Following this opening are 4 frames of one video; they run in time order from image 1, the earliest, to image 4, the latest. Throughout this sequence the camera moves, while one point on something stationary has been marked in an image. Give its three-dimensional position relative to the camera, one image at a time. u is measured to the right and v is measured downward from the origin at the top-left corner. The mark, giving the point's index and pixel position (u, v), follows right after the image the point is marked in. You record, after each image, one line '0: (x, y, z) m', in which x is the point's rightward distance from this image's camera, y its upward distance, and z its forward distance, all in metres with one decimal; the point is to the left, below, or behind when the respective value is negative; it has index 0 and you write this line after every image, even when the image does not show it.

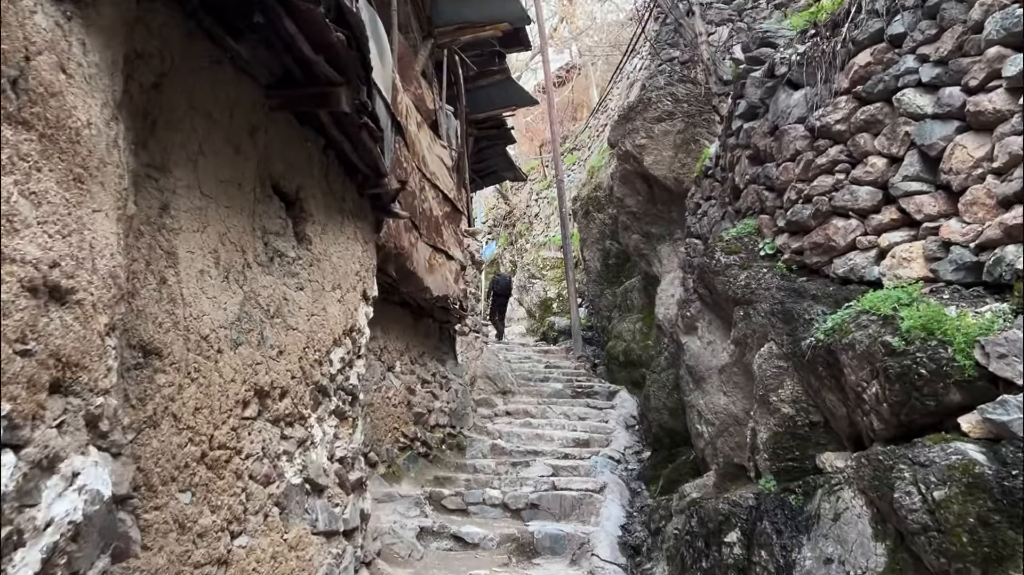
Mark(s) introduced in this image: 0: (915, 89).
0: (+1.5, +0.7, +2.9) m
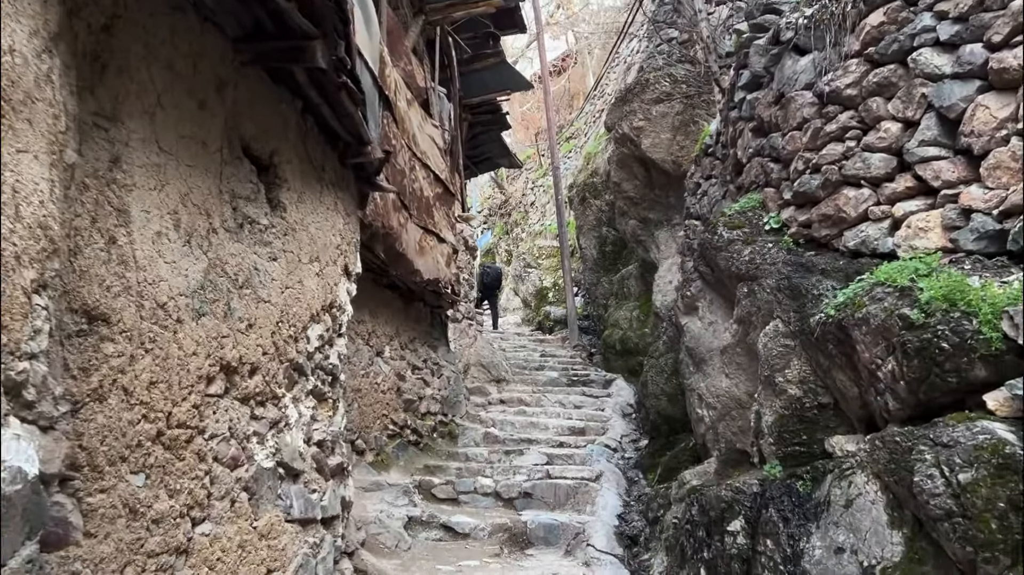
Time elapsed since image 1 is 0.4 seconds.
0: (+1.4, +0.8, +2.7) m
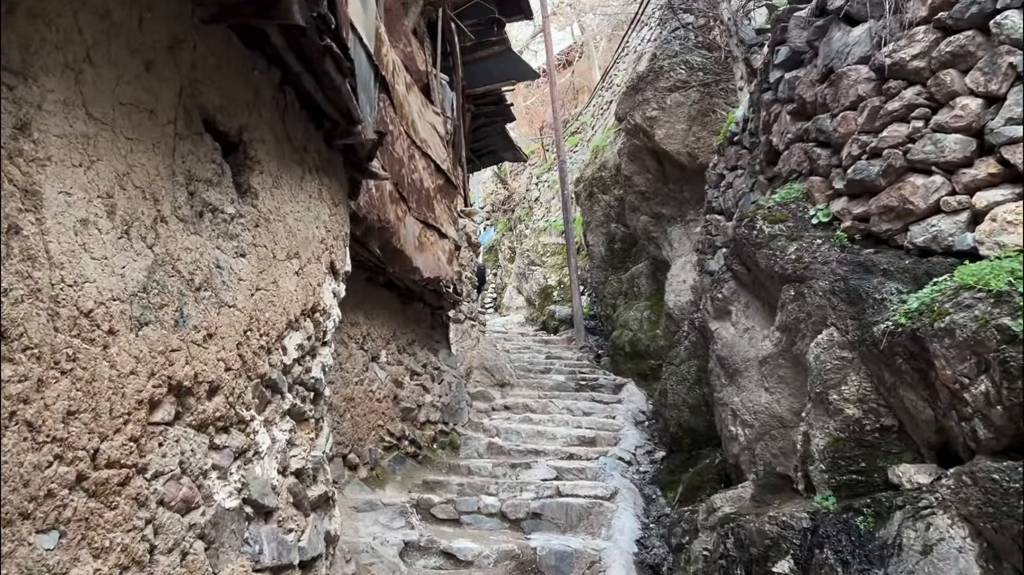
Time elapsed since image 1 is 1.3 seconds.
0: (+1.5, +0.8, +2.3) m
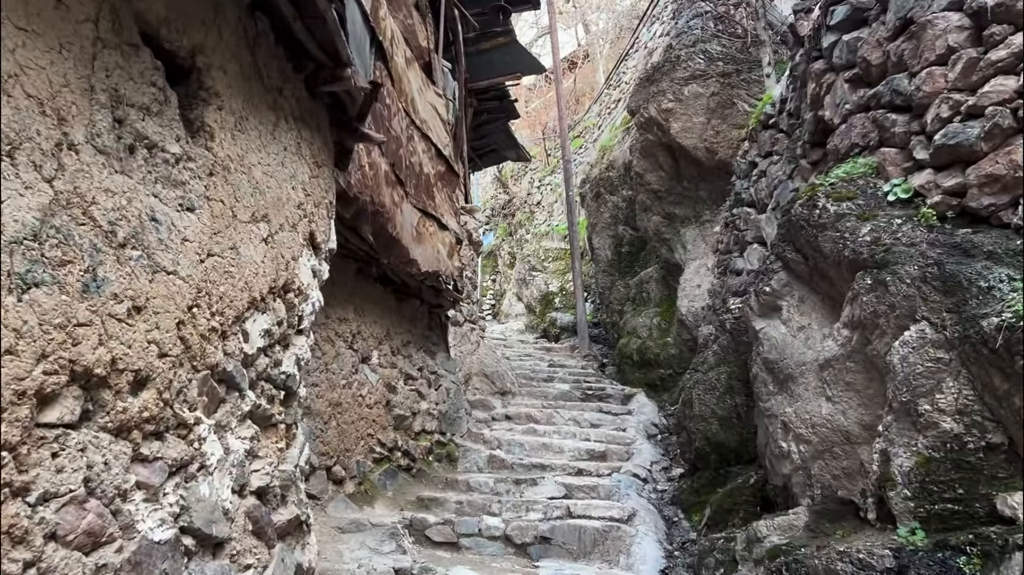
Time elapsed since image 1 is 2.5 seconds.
0: (+1.5, +0.8, +1.8) m
